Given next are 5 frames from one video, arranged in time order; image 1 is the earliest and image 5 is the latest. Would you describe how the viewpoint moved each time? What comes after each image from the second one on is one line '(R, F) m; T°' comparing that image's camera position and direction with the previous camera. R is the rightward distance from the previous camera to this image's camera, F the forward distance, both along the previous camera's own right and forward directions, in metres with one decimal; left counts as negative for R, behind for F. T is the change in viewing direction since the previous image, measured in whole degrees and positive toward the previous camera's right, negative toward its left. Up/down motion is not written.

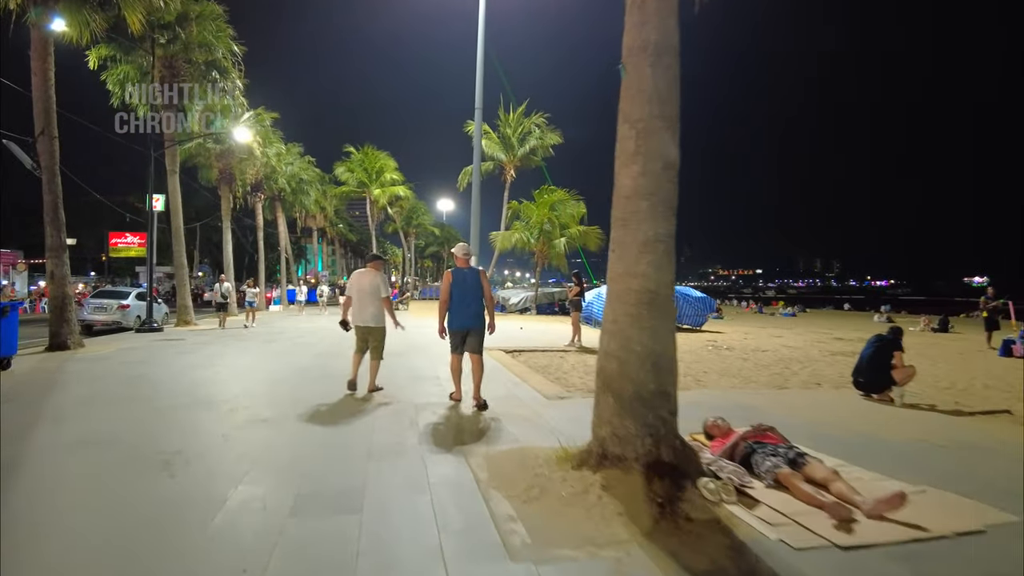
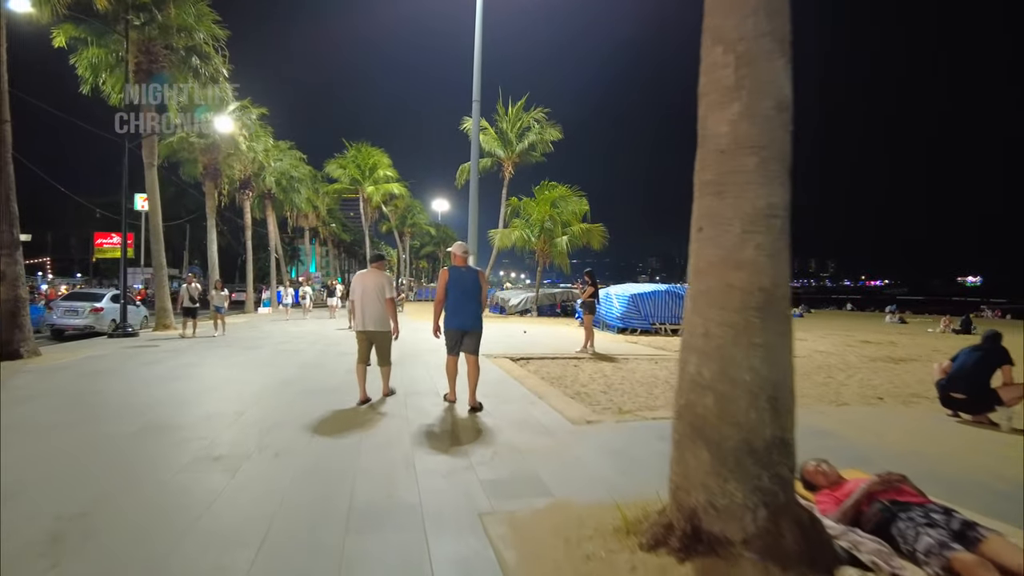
(-0.2, +1.3) m; 0°
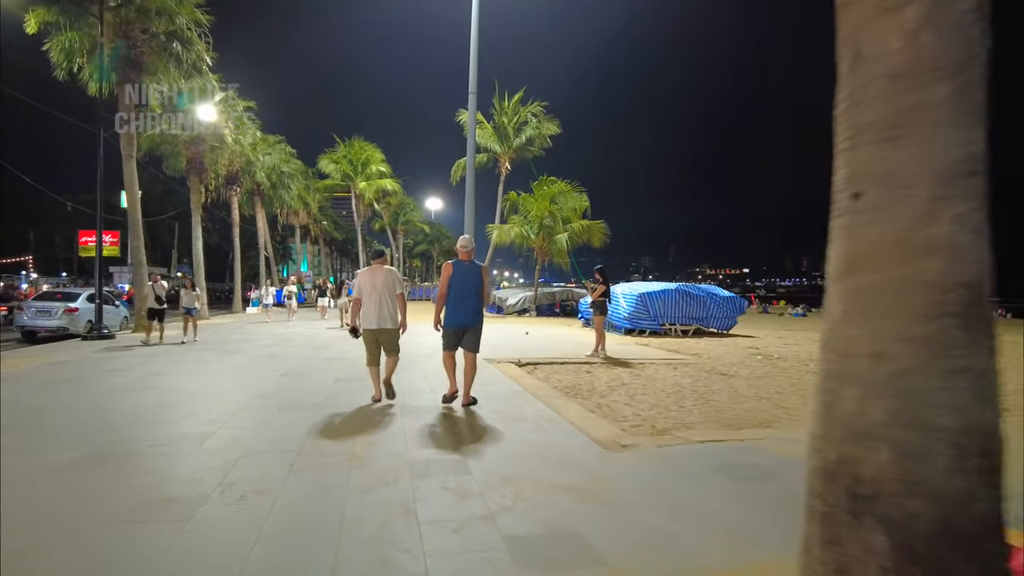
(-0.2, +1.0) m; +1°
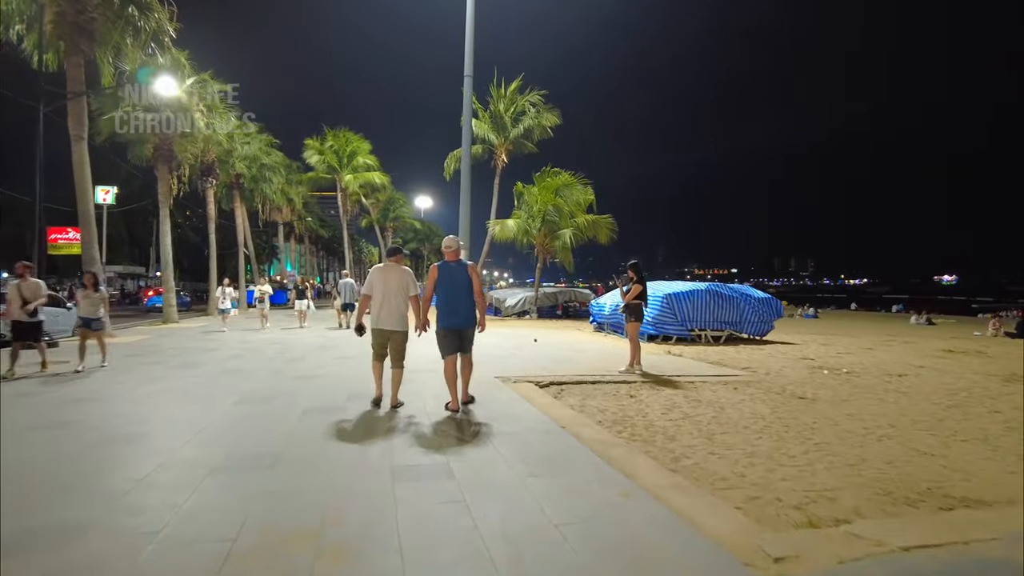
(-0.4, +2.2) m; +1°
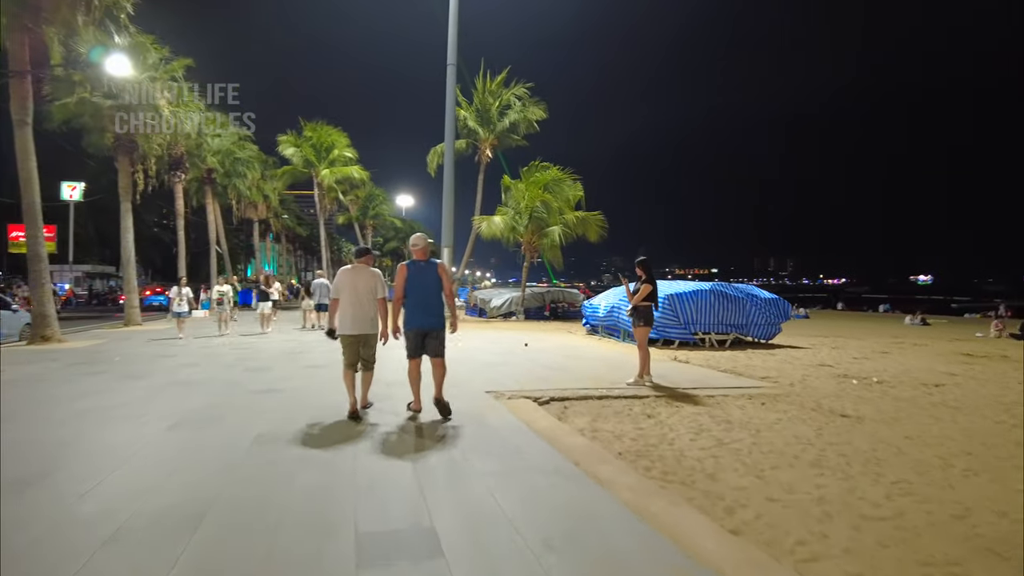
(-0.1, +1.2) m; +2°
